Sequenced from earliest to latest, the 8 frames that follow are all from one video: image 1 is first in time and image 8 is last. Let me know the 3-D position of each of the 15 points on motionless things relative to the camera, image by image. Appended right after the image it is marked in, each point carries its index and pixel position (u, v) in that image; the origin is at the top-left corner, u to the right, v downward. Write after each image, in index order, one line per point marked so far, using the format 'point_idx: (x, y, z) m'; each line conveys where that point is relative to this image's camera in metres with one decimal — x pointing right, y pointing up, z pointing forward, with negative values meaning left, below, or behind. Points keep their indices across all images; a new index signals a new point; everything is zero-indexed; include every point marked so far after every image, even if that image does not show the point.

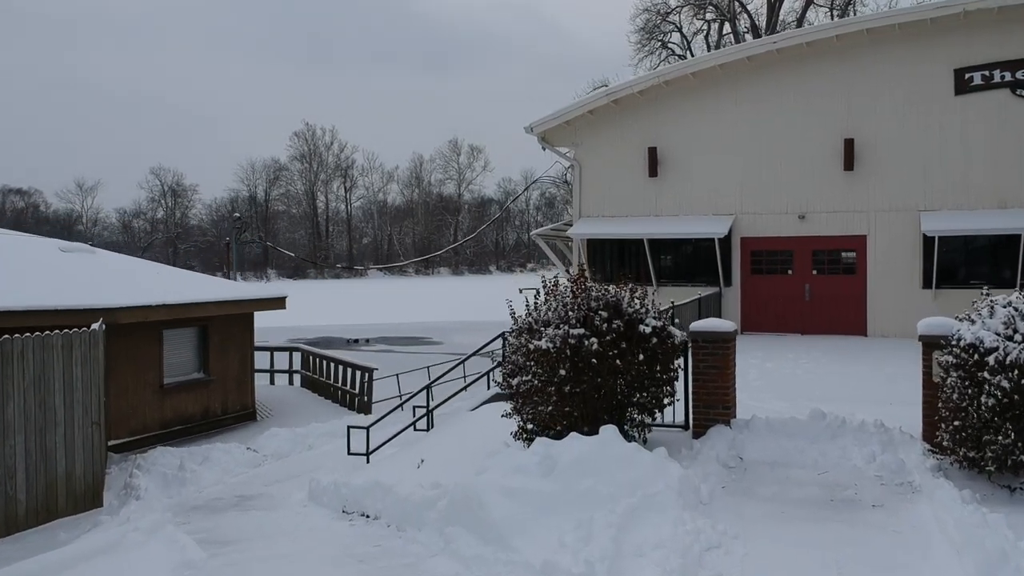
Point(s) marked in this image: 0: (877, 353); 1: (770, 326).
0: (+5.4, -1.0, +11.9) m
1: (+4.8, -0.7, +14.9) m
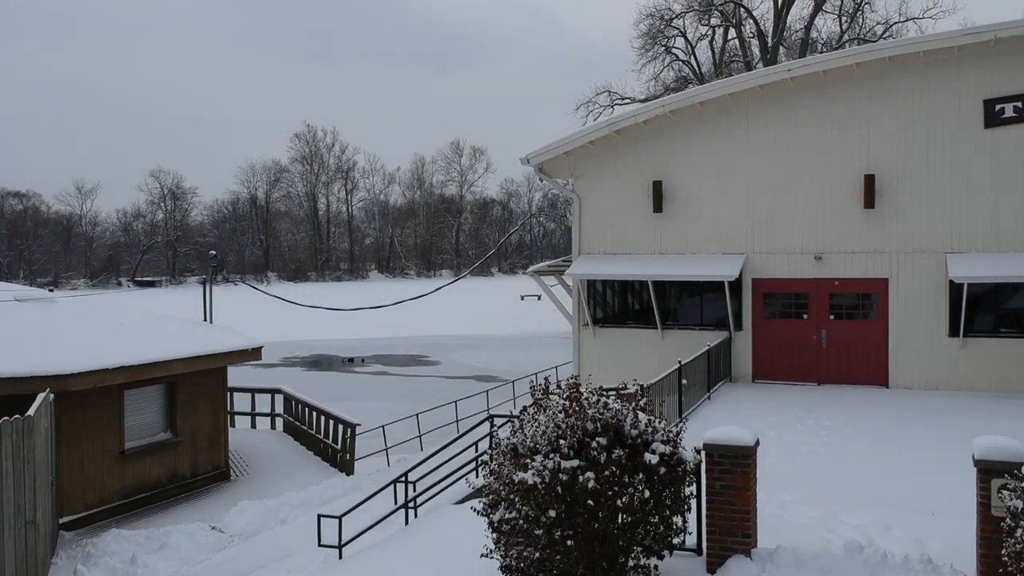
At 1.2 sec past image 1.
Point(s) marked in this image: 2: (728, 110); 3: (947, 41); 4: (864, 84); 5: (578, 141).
0: (+5.3, -1.8, +10.8) m
1: (+4.7, -1.5, +13.8) m
2: (+3.8, +3.1, +14.0) m
3: (+6.8, +3.9, +12.5) m
4: (+5.9, +3.4, +13.3) m
5: (+1.2, +2.6, +14.4) m
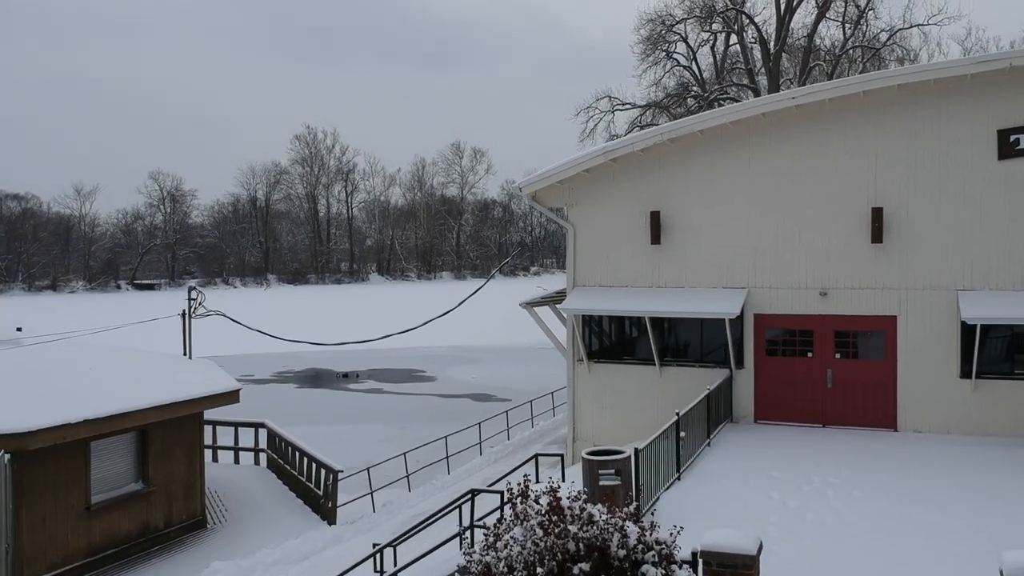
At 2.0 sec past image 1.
0: (+5.2, -2.4, +10.2) m
1: (+4.6, -2.1, +13.2) m
2: (+3.7, +2.5, +13.4) m
3: (+6.7, +3.3, +11.9) m
4: (+5.7, +2.8, +12.7) m
5: (+1.0, +2.0, +13.8) m
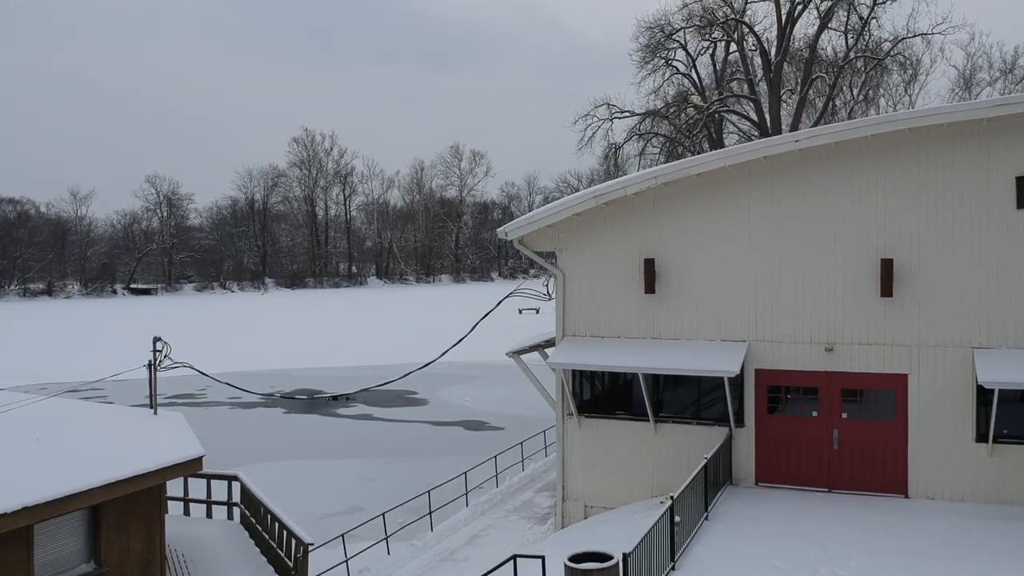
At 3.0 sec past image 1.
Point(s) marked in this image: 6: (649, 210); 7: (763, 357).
0: (+4.9, -3.3, +9.4) m
1: (+4.4, -3.0, +12.4) m
2: (+3.4, +1.7, +12.5) m
3: (+6.4, +2.4, +11.0) m
4: (+5.5, +2.0, +11.8) m
5: (+0.8, +1.2, +13.0) m
6: (+2.2, +1.3, +12.9) m
7: (+3.9, -1.1, +12.5) m
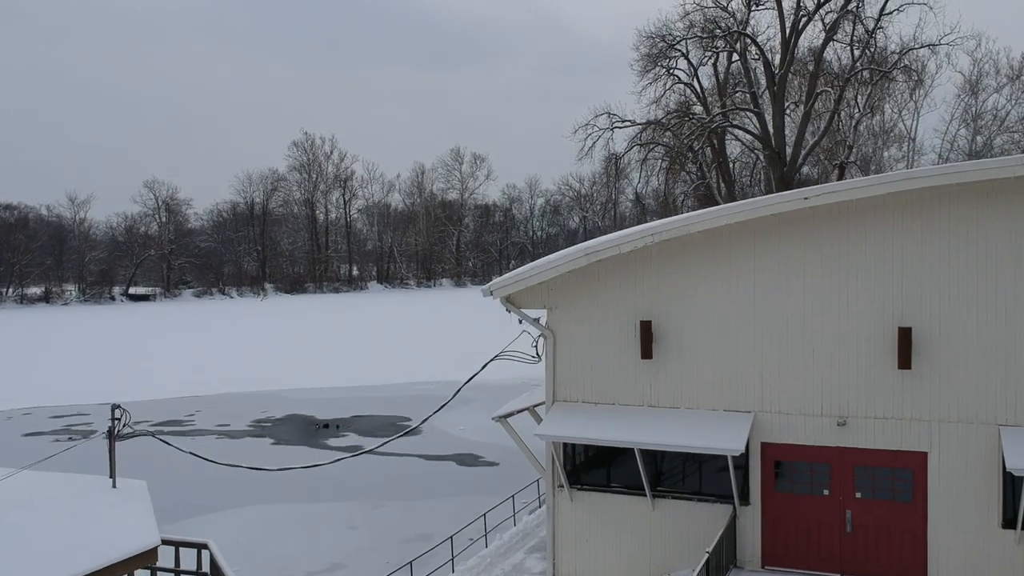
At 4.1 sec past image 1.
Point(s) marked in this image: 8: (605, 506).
0: (+4.7, -4.2, +8.4) m
1: (+4.1, -3.9, +11.4) m
2: (+3.2, +0.7, +11.6) m
3: (+6.2, +1.5, +10.0) m
4: (+5.3, +1.0, +10.9) m
5: (+0.6, +0.2, +12.0) m
6: (+2.0, +0.3, +12.0) m
7: (+3.7, -2.1, +11.5) m
8: (+1.5, -3.4, +12.3) m
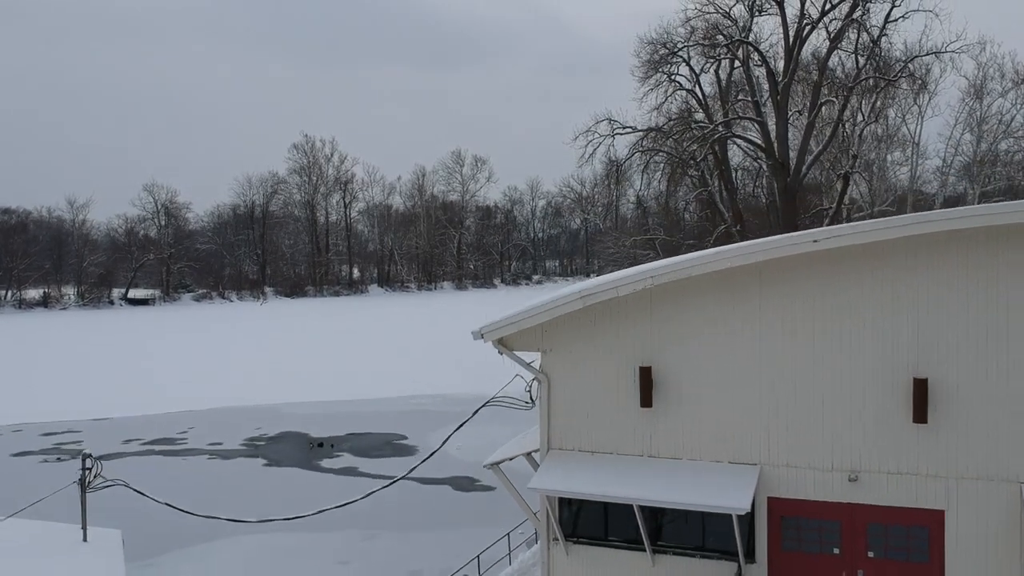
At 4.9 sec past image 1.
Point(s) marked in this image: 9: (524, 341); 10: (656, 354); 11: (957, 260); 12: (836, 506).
0: (+4.6, -4.9, +7.8) m
1: (+4.0, -4.6, +10.8) m
2: (+3.1, +0.1, +10.9) m
3: (+6.1, +0.8, +9.4) m
4: (+5.2, +0.4, +10.2) m
5: (+0.4, -0.4, +11.4) m
6: (+1.9, -0.3, +11.3) m
7: (+3.6, -2.7, +10.9) m
8: (+1.3, -4.0, +11.7) m
9: (+0.2, -0.8, +11.9) m
10: (+2.0, -0.9, +11.3) m
11: (+5.6, +0.4, +10.1) m
12: (+4.4, -2.9, +10.7) m
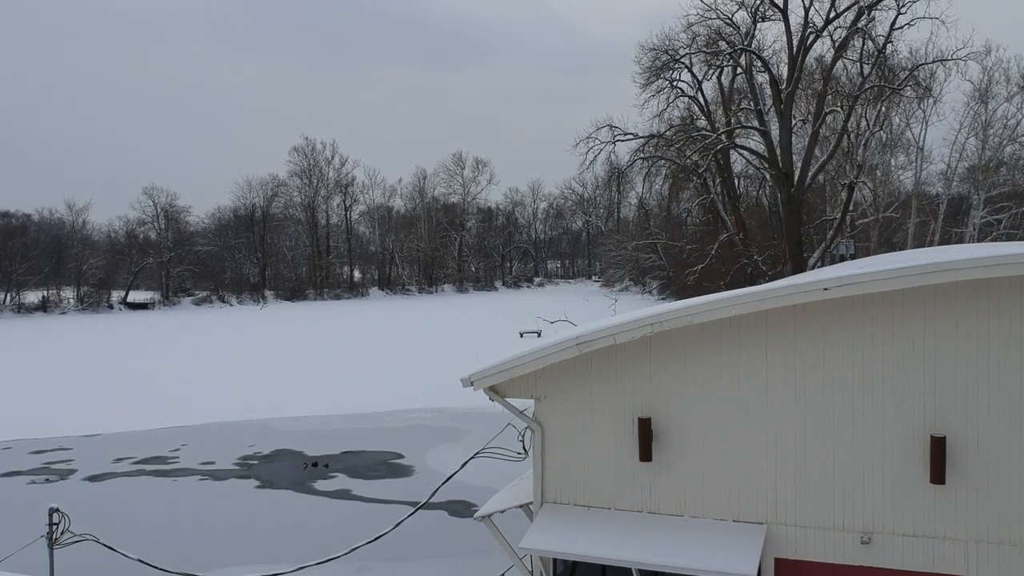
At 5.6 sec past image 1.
0: (+4.5, -5.5, +7.2) m
1: (+3.9, -5.2, +10.2) m
2: (+3.0, -0.6, +10.3) m
3: (+6.0, +0.2, +8.8) m
4: (+5.1, -0.2, +9.6) m
5: (+0.3, -1.0, +10.7) m
6: (+1.8, -1.0, +10.7) m
7: (+3.5, -3.3, +10.3) m
8: (+1.2, -4.6, +11.1) m
9: (+0.1, -1.4, +11.3) m
10: (+1.9, -1.5, +10.6) m
11: (+5.5, -0.2, +9.4) m
12: (+4.2, -3.6, +10.0) m
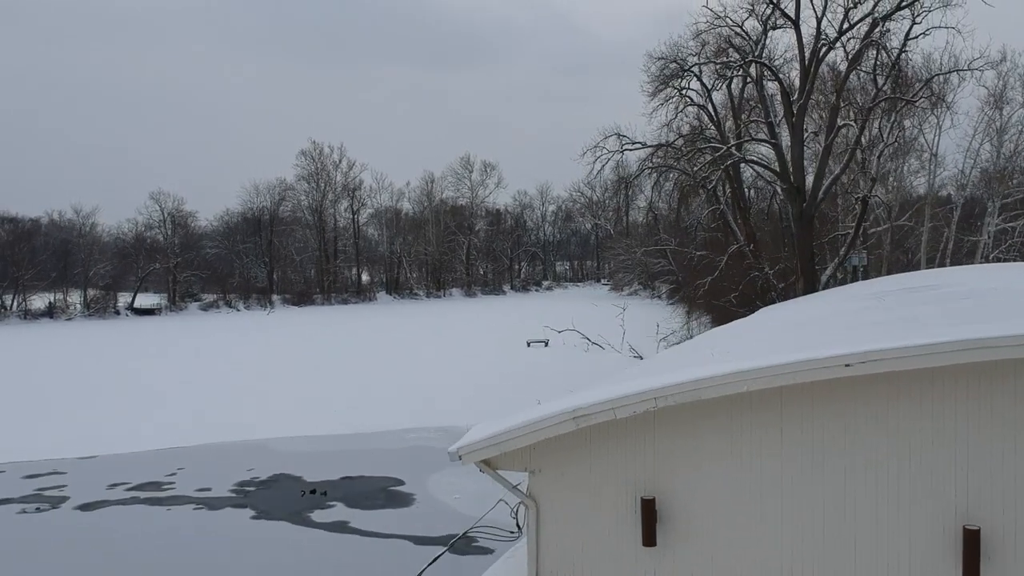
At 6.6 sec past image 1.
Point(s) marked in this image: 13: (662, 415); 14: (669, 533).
0: (+4.3, -6.3, +6.3) m
1: (+3.8, -6.0, +9.3) m
2: (+2.9, -1.4, +9.4) m
3: (+5.9, -0.6, +7.8) m
4: (+4.9, -1.1, +8.7) m
5: (+0.2, -1.8, +9.9) m
6: (+1.7, -1.8, +9.8) m
7: (+3.4, -4.2, +9.4) m
8: (+1.1, -5.5, +10.2) m
9: (0.0, -2.2, +10.5) m
10: (+1.8, -2.4, +9.8) m
11: (+5.4, -1.1, +8.5) m
12: (+4.1, -4.4, +9.1) m
13: (+1.9, -1.5, +9.7) m
14: (+1.9, -3.0, +9.8) m
